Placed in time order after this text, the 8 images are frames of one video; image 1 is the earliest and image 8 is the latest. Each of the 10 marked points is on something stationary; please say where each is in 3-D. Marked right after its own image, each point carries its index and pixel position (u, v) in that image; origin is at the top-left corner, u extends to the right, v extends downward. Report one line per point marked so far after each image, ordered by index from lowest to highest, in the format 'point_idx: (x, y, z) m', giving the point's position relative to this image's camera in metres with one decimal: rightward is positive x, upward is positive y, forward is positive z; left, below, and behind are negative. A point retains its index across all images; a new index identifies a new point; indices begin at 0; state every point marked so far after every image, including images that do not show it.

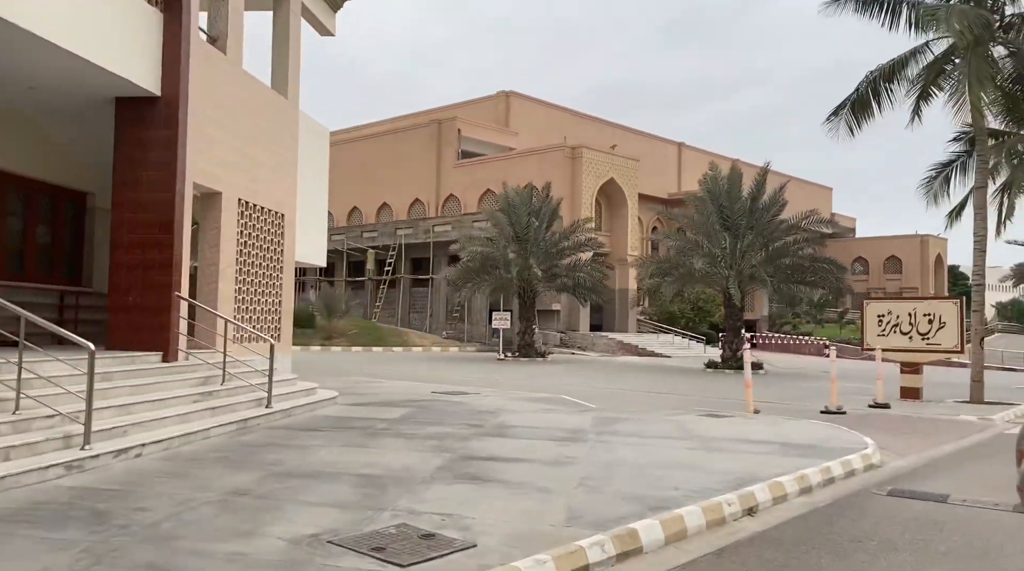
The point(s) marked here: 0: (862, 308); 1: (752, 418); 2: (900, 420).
0: (+6.8, -0.4, +19.2) m
1: (+2.9, -1.6, +11.9) m
2: (+5.9, -2.1, +14.9) m
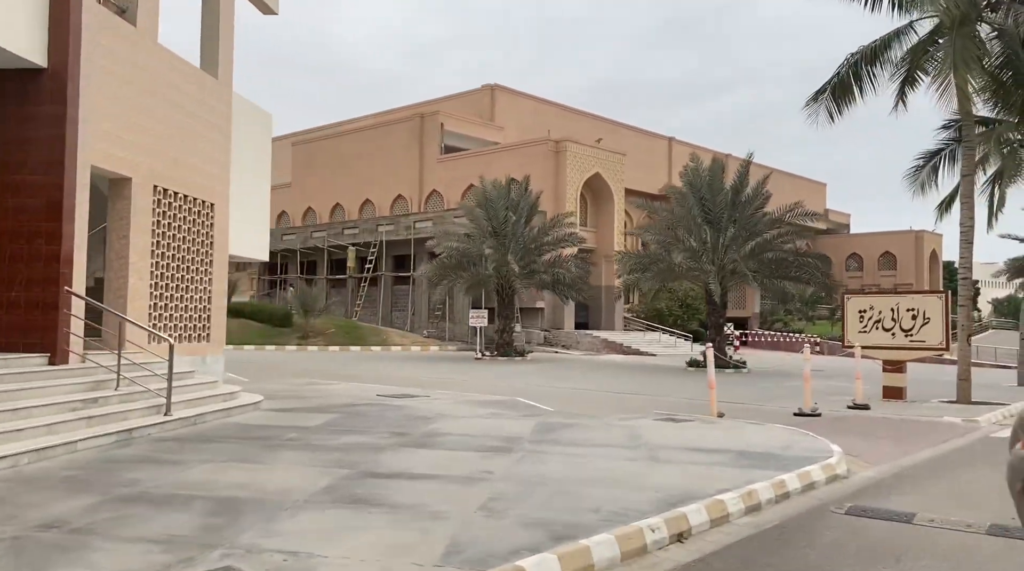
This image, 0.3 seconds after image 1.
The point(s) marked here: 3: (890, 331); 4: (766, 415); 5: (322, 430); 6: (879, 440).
0: (+6.2, -0.3, +18.2) m
1: (+2.2, -1.5, +11.0) m
2: (+5.2, -2.0, +13.9) m
3: (+6.8, -0.8, +17.5) m
4: (+3.6, -1.9, +14.1) m
5: (-1.8, -1.4, +9.2) m
6: (+4.5, -1.9, +12.0) m
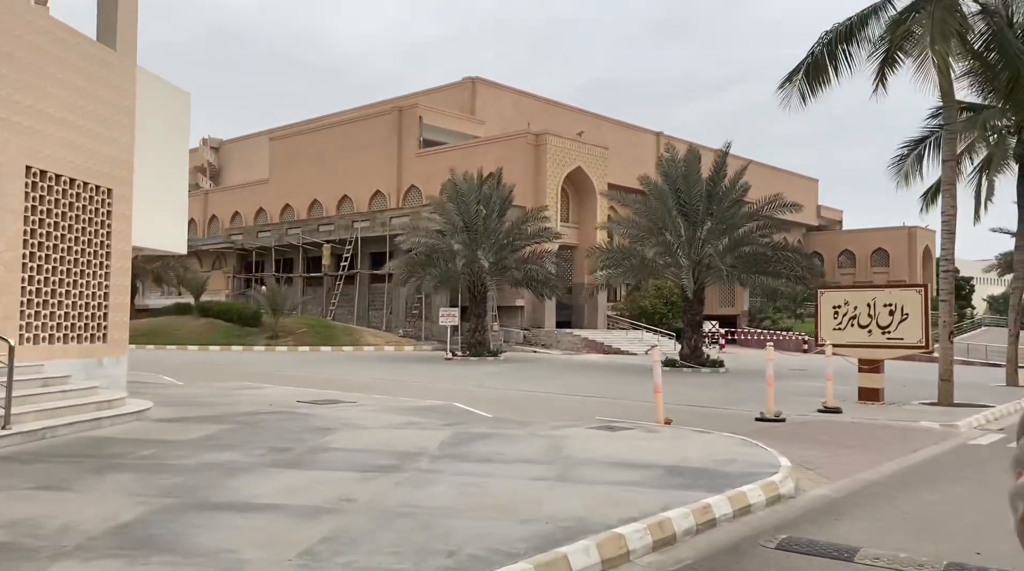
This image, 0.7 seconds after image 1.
0: (+5.3, -0.2, +17.0) m
1: (+1.4, -1.5, +9.8) m
2: (+4.4, -1.9, +12.8) m
3: (+5.9, -0.7, +16.3) m
4: (+2.8, -1.8, +12.9) m
5: (-2.6, -1.3, +8.0) m
6: (+3.7, -1.8, +10.9) m
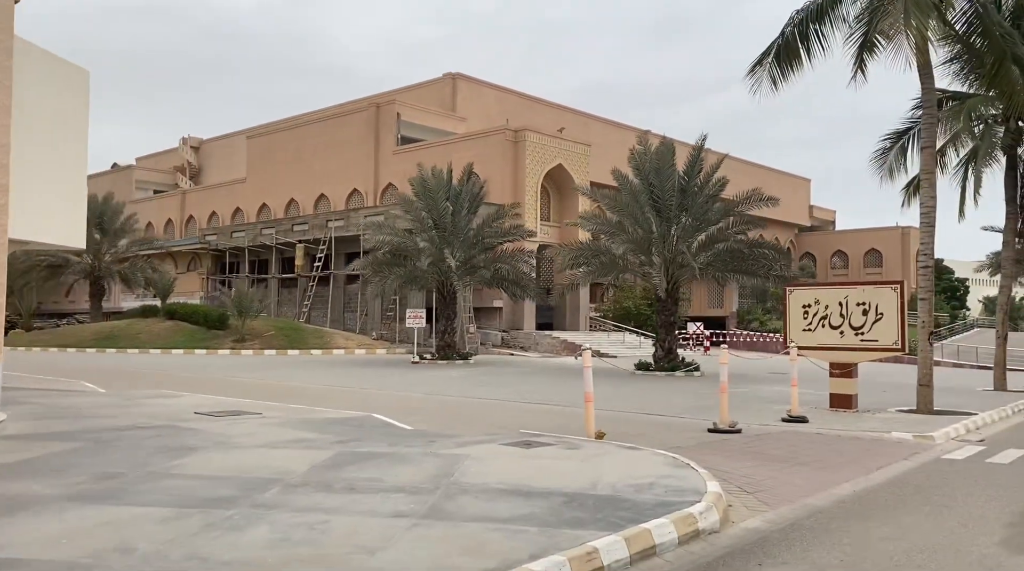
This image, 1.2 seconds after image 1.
0: (+4.4, -0.2, +15.8) m
1: (+0.5, -1.4, +8.5) m
2: (+3.5, -1.8, +11.5) m
3: (+5.1, -0.7, +15.1) m
4: (+1.9, -1.7, +11.6) m
5: (-3.5, -1.3, +6.8) m
6: (+2.8, -1.8, +9.6) m
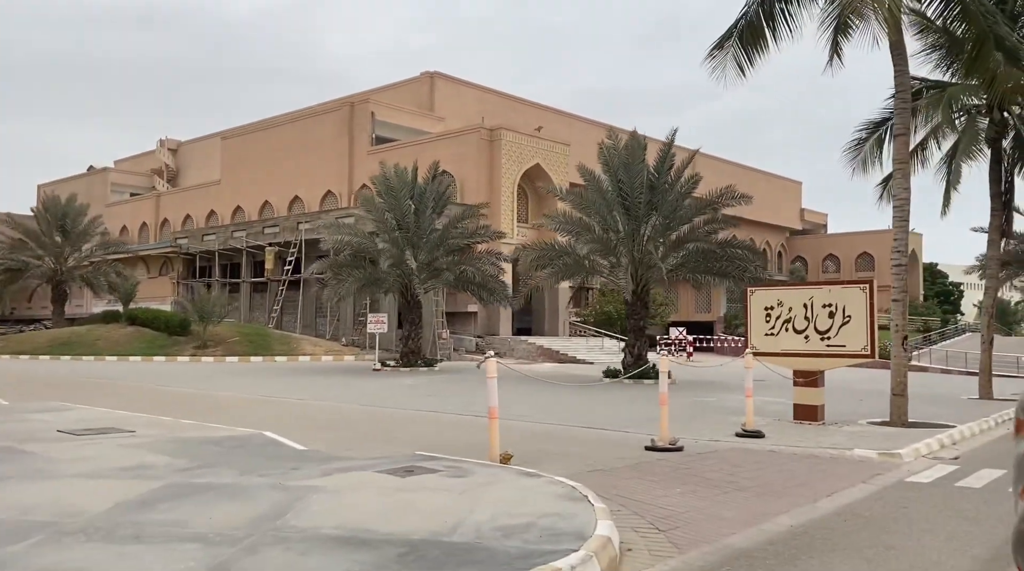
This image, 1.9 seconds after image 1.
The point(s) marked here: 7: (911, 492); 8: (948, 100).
0: (+3.5, -0.2, +14.5) m
1: (-0.4, -1.4, +7.2) m
2: (+2.6, -1.8, +10.2) m
3: (+4.1, -0.7, +13.8) m
4: (+1.0, -1.7, +10.3) m
5: (-4.4, -1.3, +5.4) m
6: (+1.9, -1.8, +8.3) m
7: (+3.6, -1.9, +8.9) m
8: (+8.2, +3.5, +18.3) m
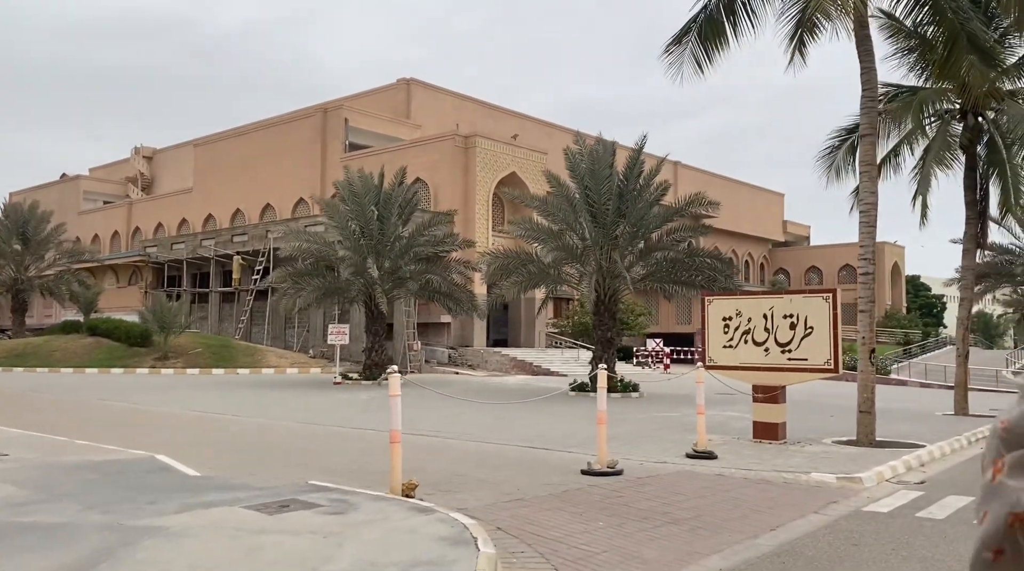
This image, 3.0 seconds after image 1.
0: (+2.7, -0.4, +13.6) m
1: (-1.1, -1.5, +6.3) m
2: (+1.8, -1.9, +9.3) m
3: (+3.3, -0.8, +12.9) m
4: (+0.3, -1.8, +9.4) m
5: (-5.1, -1.3, +4.5) m
6: (+1.2, -1.8, +7.4) m
7: (+2.9, -1.9, +8.0) m
8: (+7.4, +3.3, +17.5) m
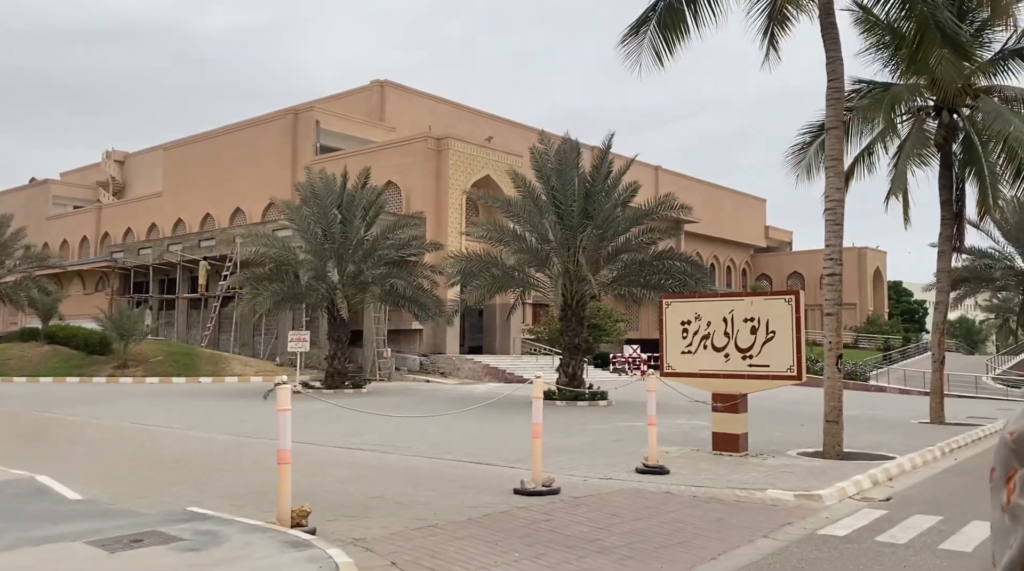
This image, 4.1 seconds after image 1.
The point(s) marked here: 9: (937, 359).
0: (+2.0, -0.4, +12.8) m
1: (-1.7, -1.4, +5.4) m
2: (+1.2, -1.9, +8.5) m
3: (+2.6, -0.8, +12.1) m
4: (-0.4, -1.8, +8.6) m
5: (-5.7, -1.3, +3.6) m
6: (+0.5, -1.8, +6.6) m
7: (+2.3, -1.9, +7.2) m
8: (+6.6, +3.2, +16.8) m
9: (+8.2, -1.4, +18.7) m
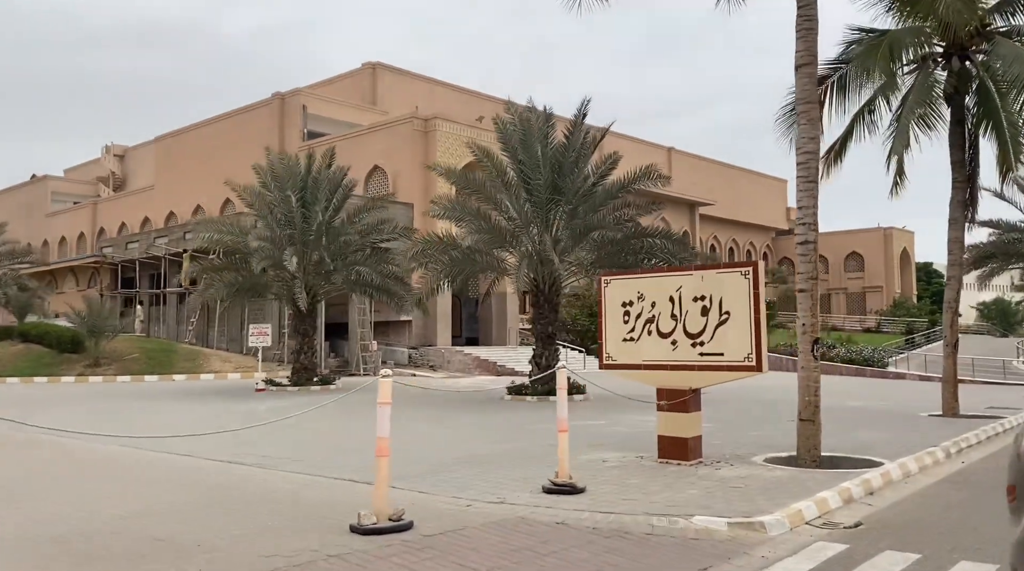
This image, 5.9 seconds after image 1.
0: (+1.0, -0.1, +10.7) m
1: (-2.9, -1.3, +3.4) m
2: (+0.1, -1.7, +6.4) m
3: (+1.6, -0.6, +10.0) m
4: (-1.5, -1.6, +6.5) m
5: (-7.0, -1.2, +1.7) m
6: (-0.6, -1.6, +4.5) m
7: (+1.1, -1.7, +5.1) m
8: (+5.6, +3.6, +14.5) m
9: (+7.4, -1.0, +16.4) m
